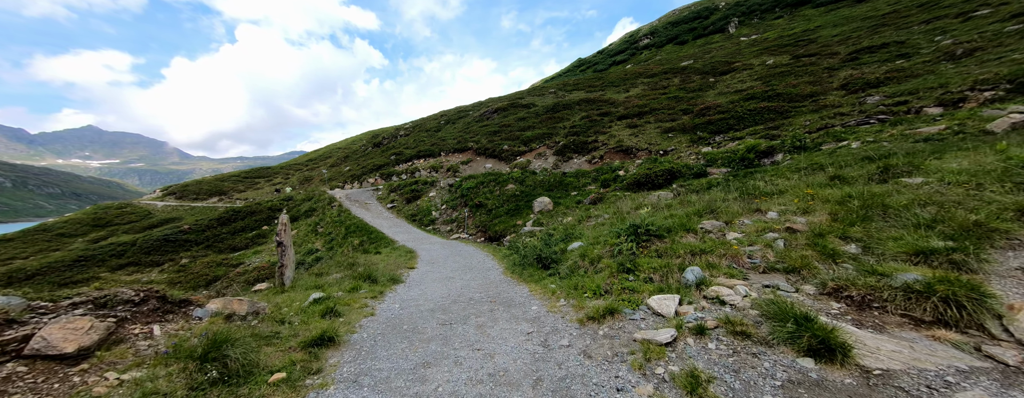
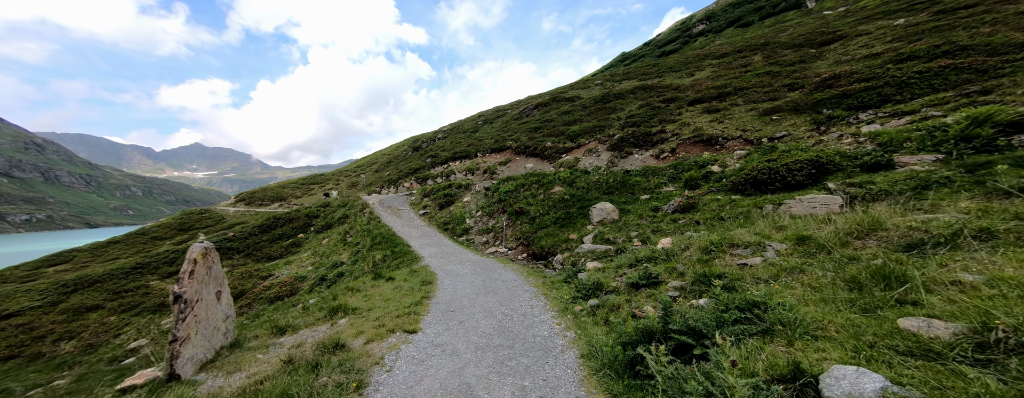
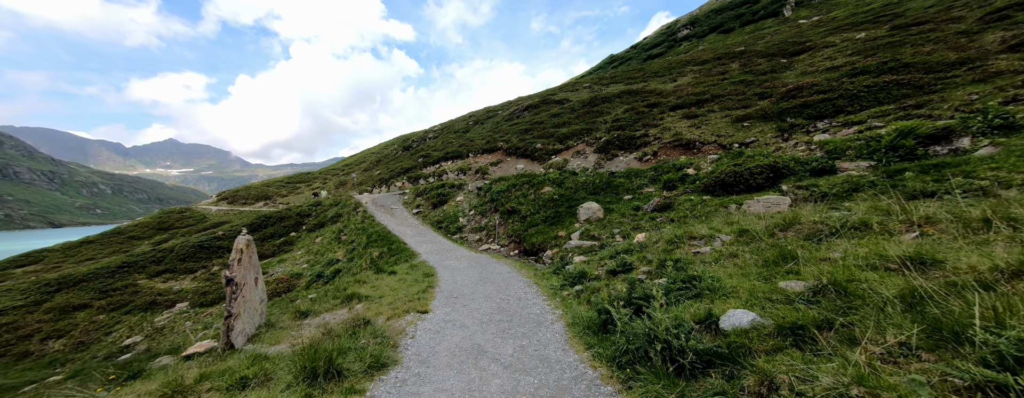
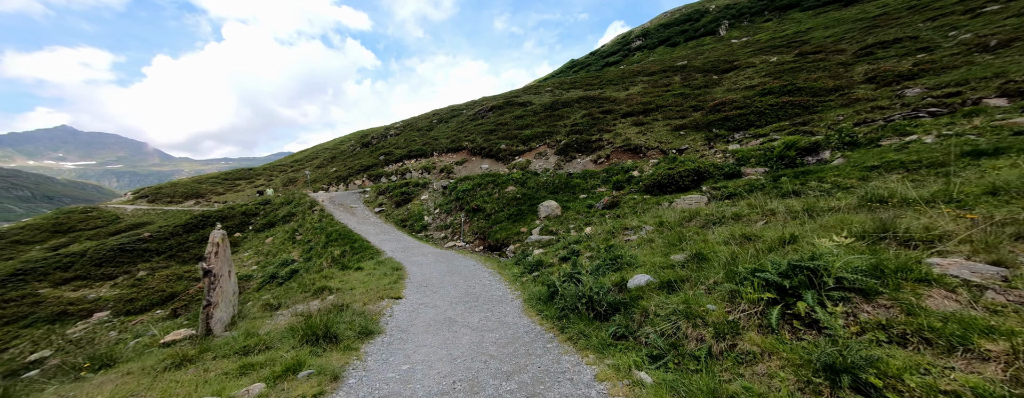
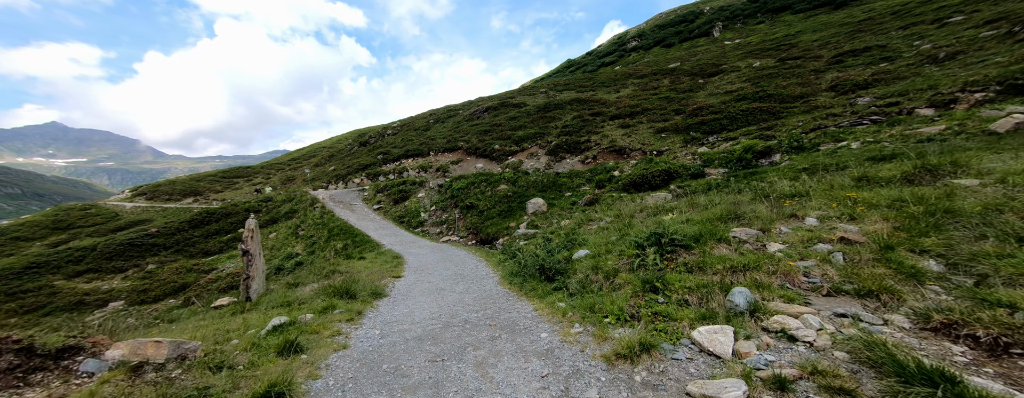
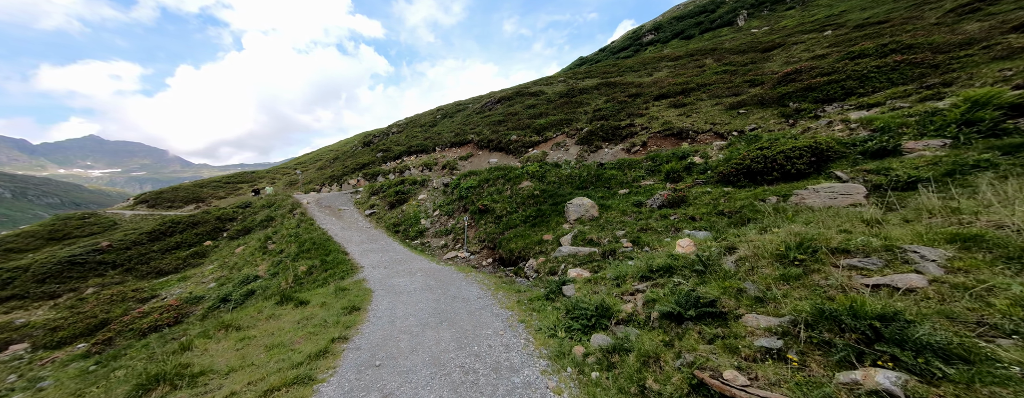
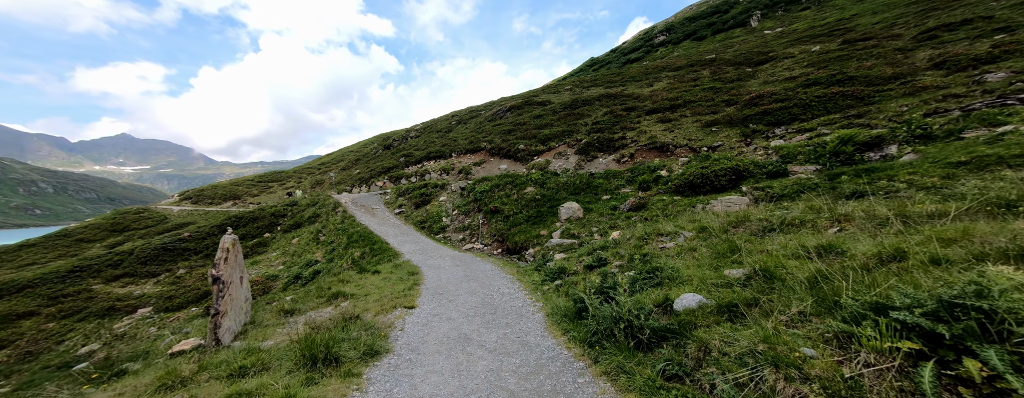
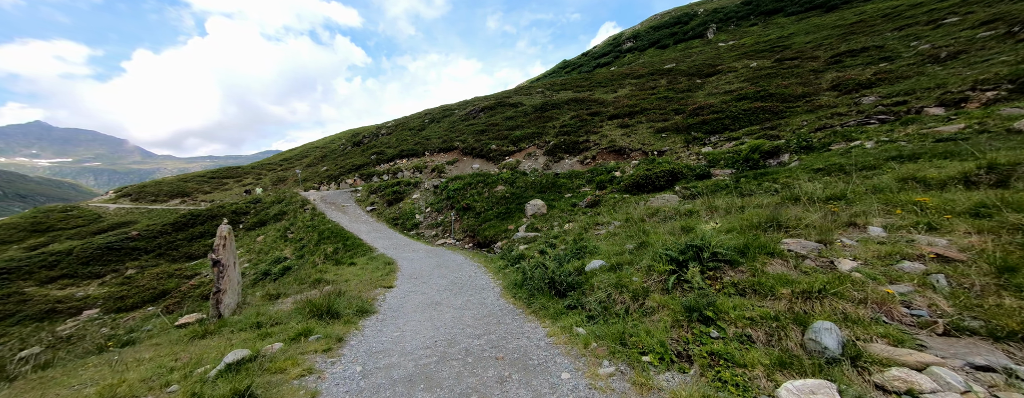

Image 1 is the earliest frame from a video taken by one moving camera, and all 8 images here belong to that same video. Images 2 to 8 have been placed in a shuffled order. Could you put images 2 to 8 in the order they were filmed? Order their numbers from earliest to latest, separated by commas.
5, 8, 4, 7, 3, 2, 6
